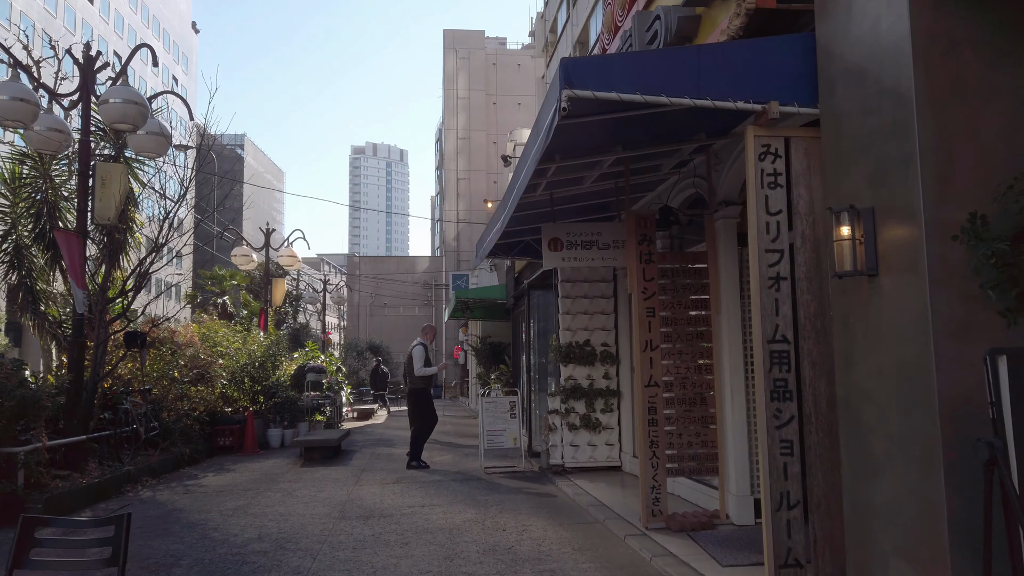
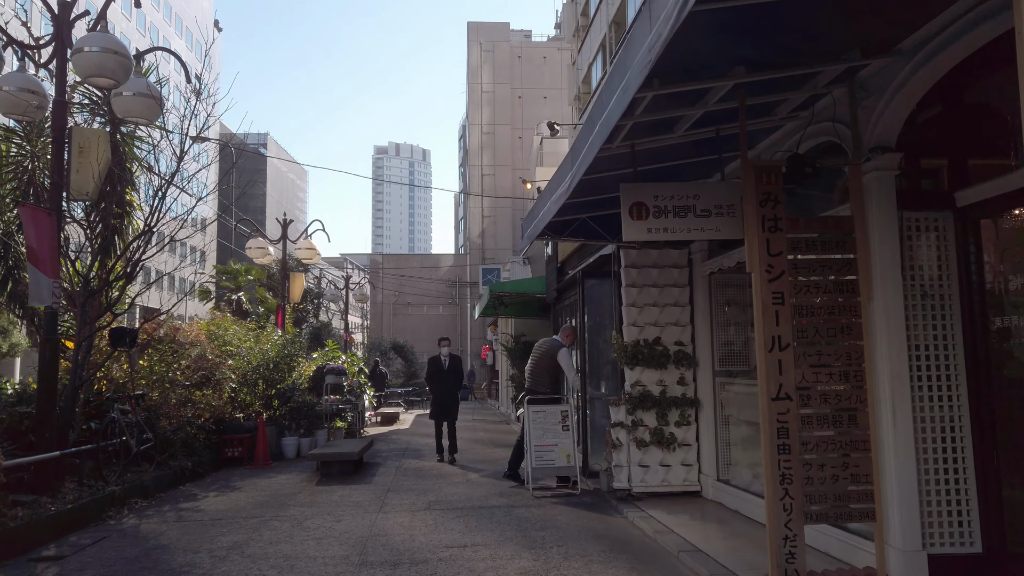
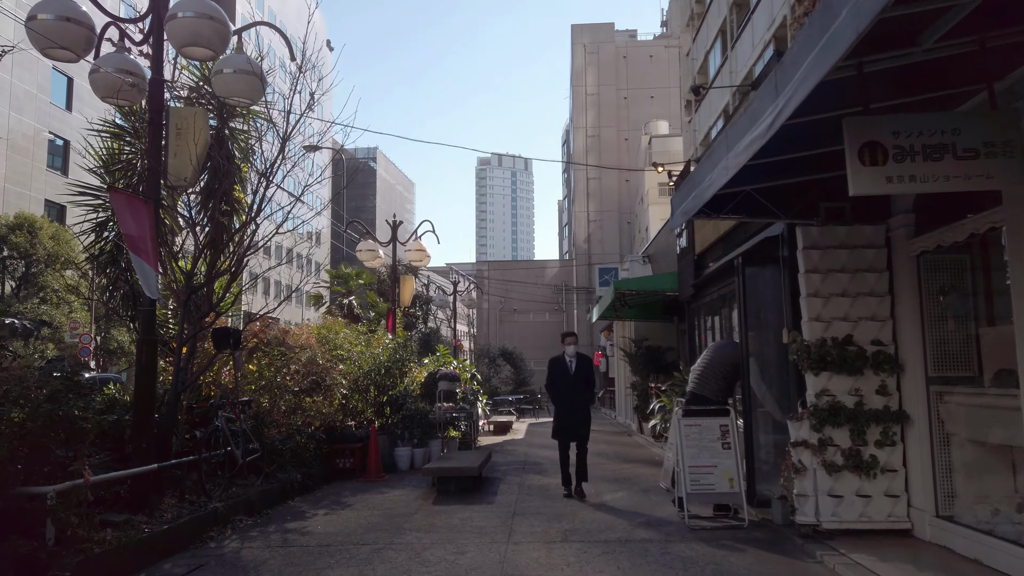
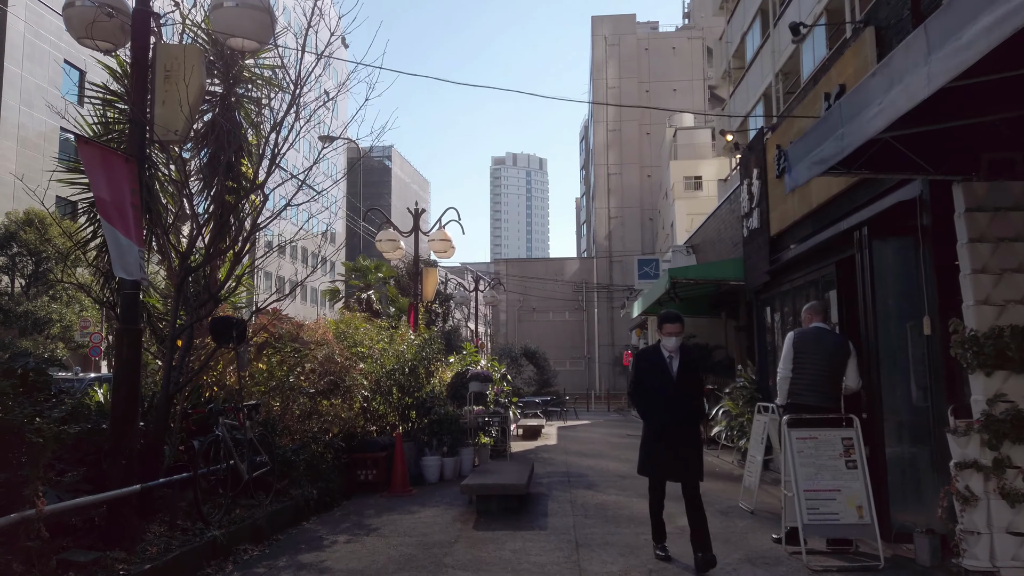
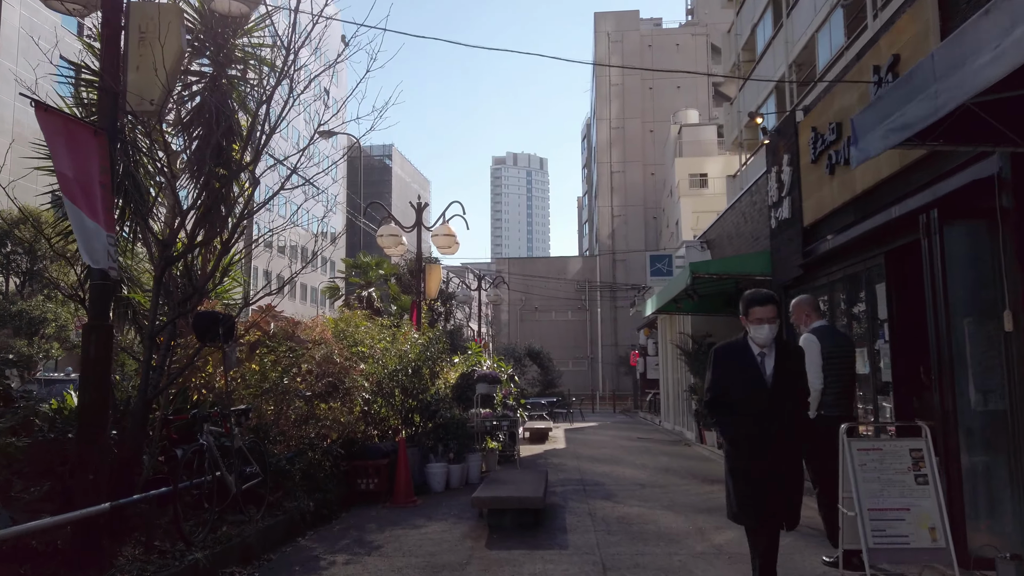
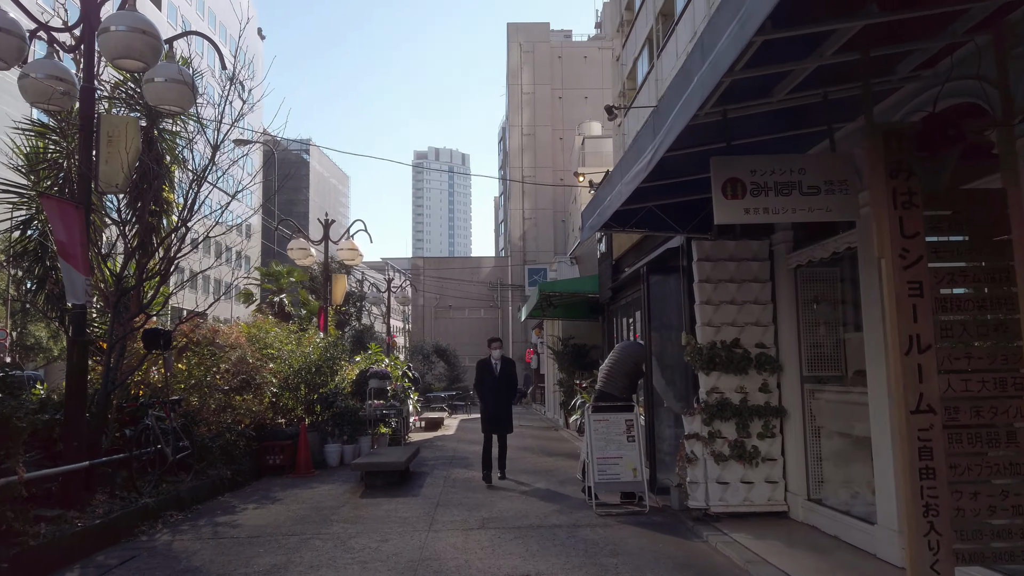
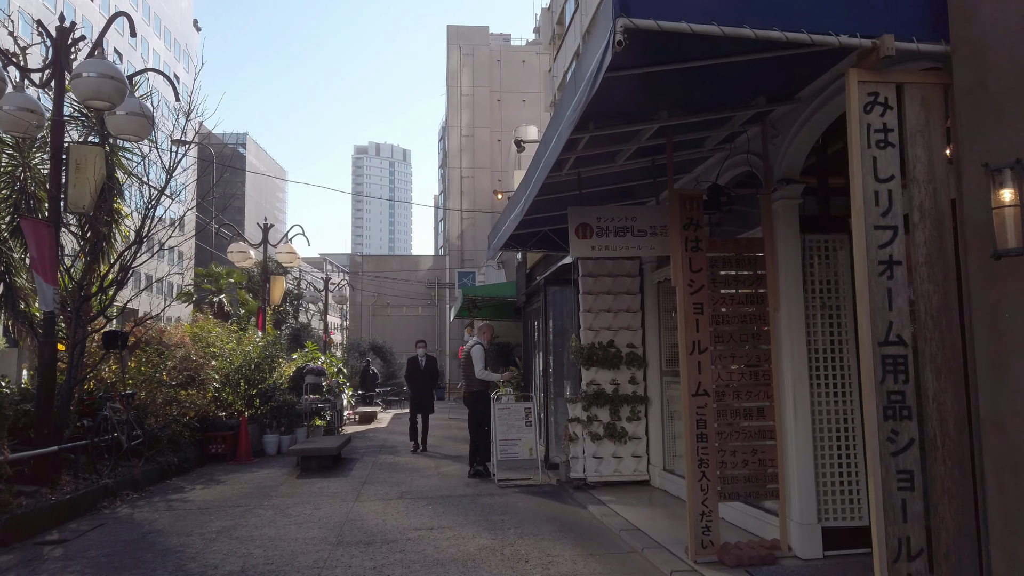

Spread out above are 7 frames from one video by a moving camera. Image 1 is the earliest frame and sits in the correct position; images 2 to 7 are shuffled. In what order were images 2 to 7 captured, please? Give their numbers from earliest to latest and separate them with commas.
7, 2, 6, 3, 4, 5
